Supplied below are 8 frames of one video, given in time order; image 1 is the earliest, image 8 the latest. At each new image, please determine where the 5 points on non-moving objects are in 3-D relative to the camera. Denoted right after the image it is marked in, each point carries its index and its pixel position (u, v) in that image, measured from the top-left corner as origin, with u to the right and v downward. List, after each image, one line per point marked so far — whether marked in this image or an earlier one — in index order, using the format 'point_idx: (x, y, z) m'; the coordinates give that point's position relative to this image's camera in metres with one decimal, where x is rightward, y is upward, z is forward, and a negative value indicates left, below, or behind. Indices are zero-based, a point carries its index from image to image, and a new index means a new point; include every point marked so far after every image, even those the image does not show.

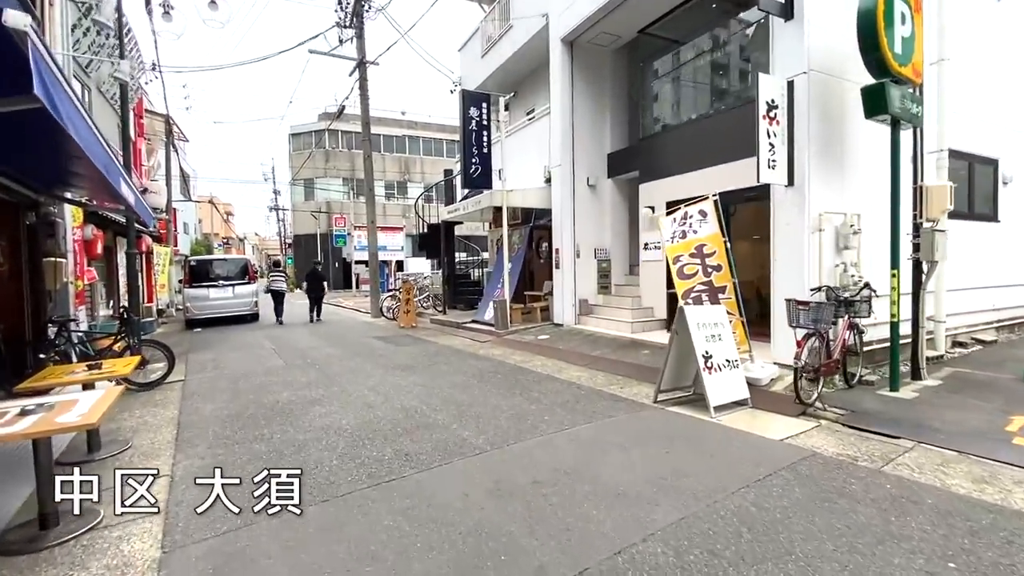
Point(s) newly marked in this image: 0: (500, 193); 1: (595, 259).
0: (-0.3, +2.2, +11.1) m
1: (+2.0, +0.7, +11.2) m
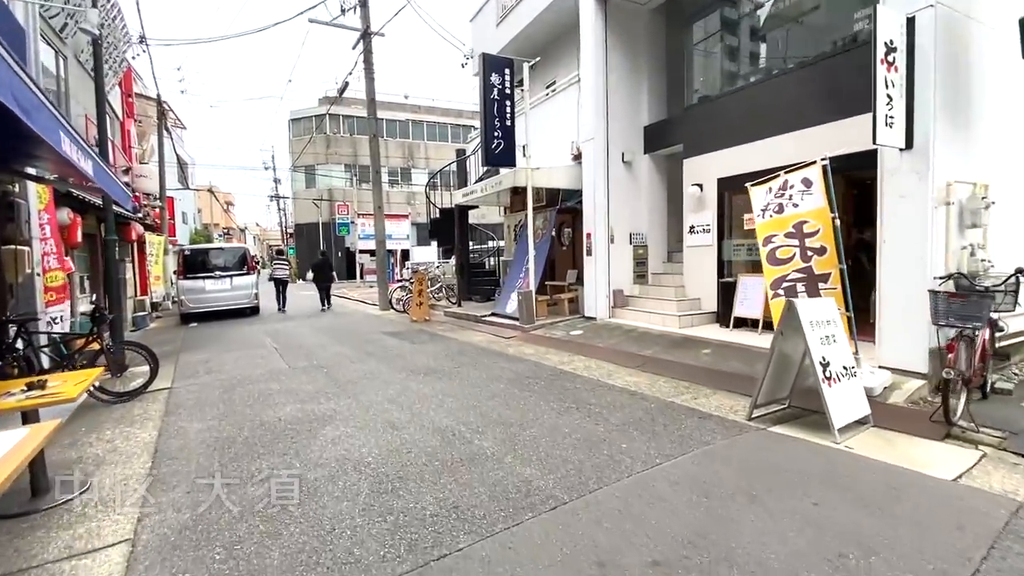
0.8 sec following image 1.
0: (+0.2, +2.4, +9.9) m
1: (+2.5, +0.9, +10.0) m
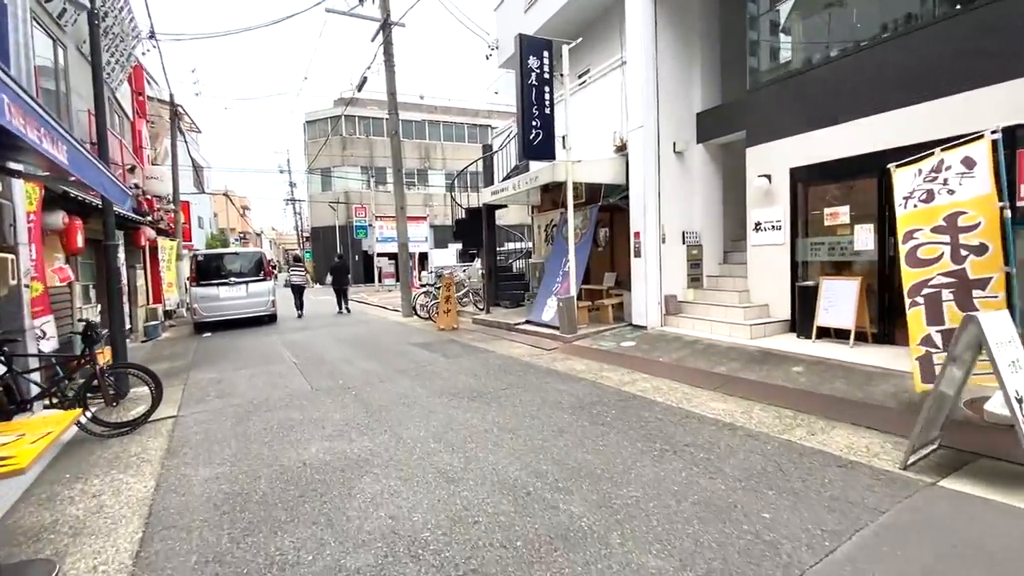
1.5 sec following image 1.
0: (+1.0, +2.3, +9.0) m
1: (+3.3, +0.8, +9.0) m
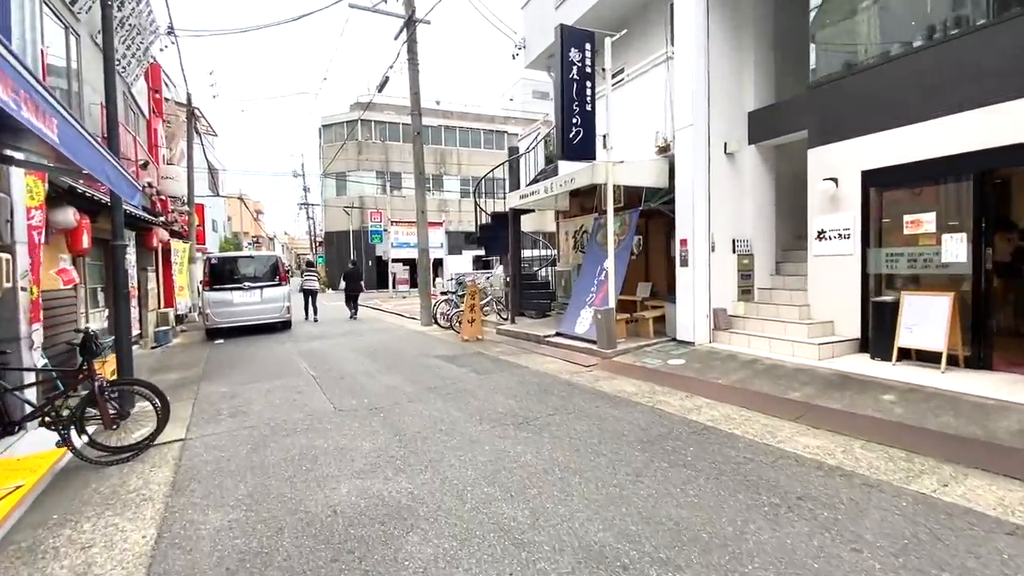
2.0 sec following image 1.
0: (+1.6, +2.1, +8.3) m
1: (+3.9, +0.6, +8.3) m
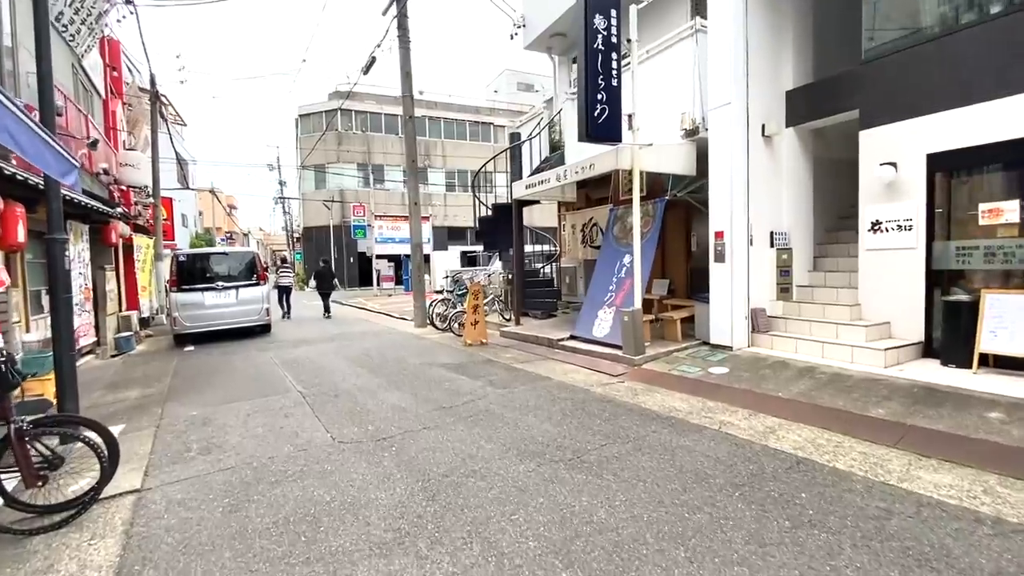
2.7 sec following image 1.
0: (+1.8, +2.2, +7.4) m
1: (+4.1, +0.6, +7.5) m
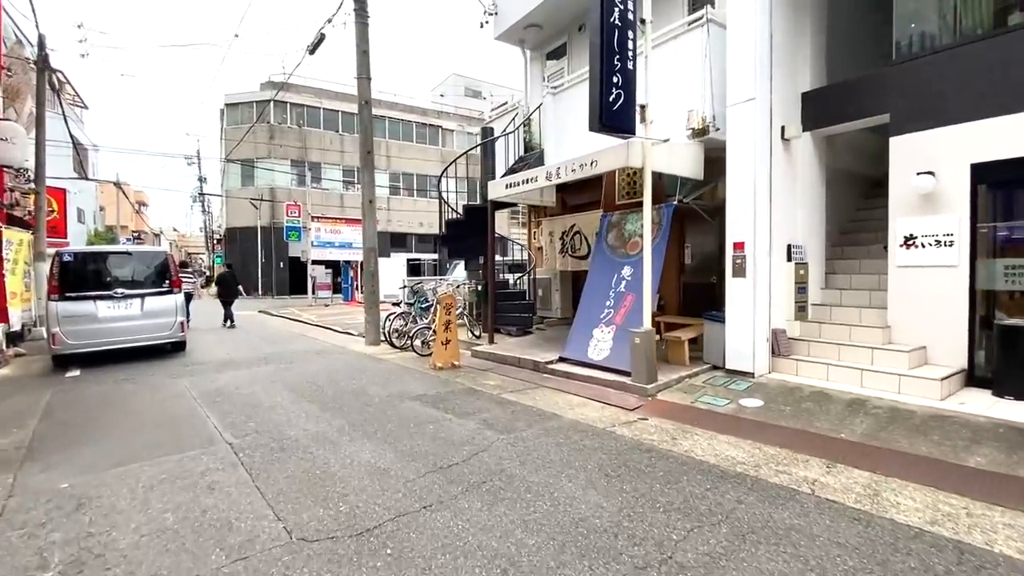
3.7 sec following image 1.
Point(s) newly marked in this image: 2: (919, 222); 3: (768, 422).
0: (+1.7, +1.9, +6.4) m
1: (+4.0, +0.4, +6.8) m
2: (+5.1, +0.8, +5.9) m
3: (+2.7, -1.4, +5.1) m
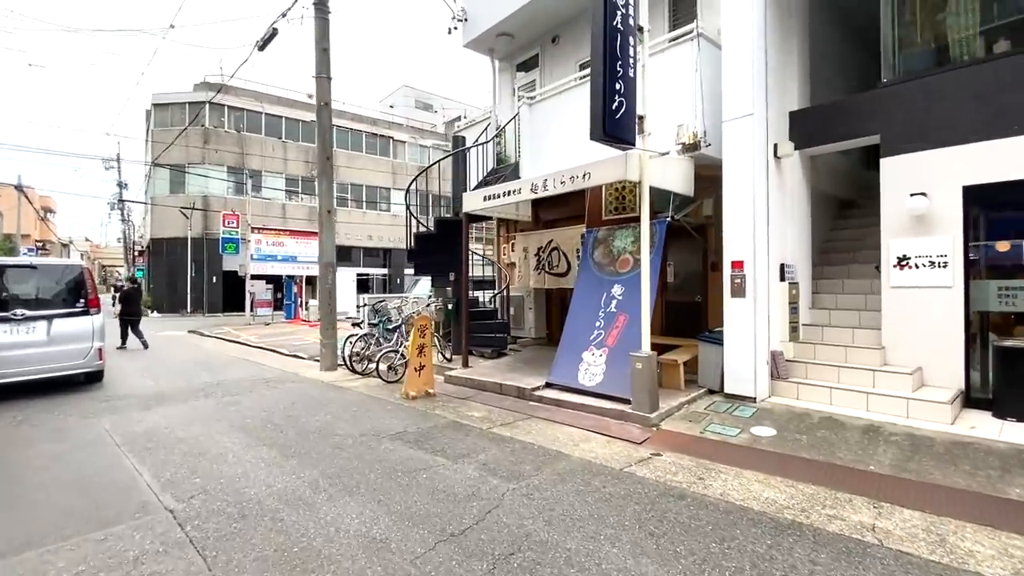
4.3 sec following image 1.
0: (+1.6, +1.7, +6.1) m
1: (+3.8, +0.1, +6.6) m
2: (+5.0, +0.6, +5.9) m
3: (+2.8, -1.7, +4.8) m
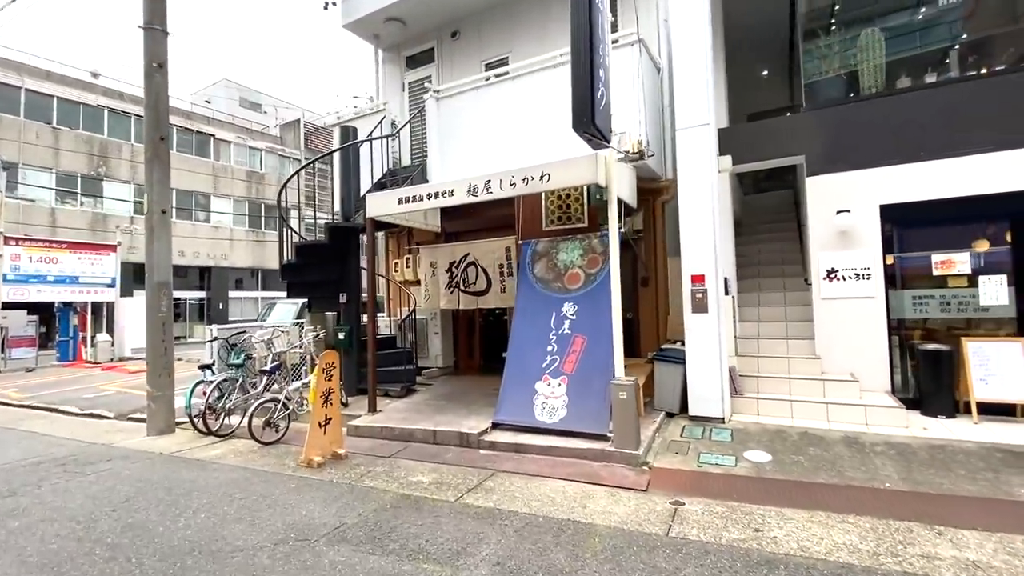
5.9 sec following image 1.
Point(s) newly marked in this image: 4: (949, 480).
0: (+1.1, +1.5, +5.4) m
1: (+3.0, -0.1, +6.6) m
2: (+4.4, +0.4, +6.3) m
3: (+2.7, -1.8, +4.4) m
4: (+3.8, -1.7, +4.2) m
